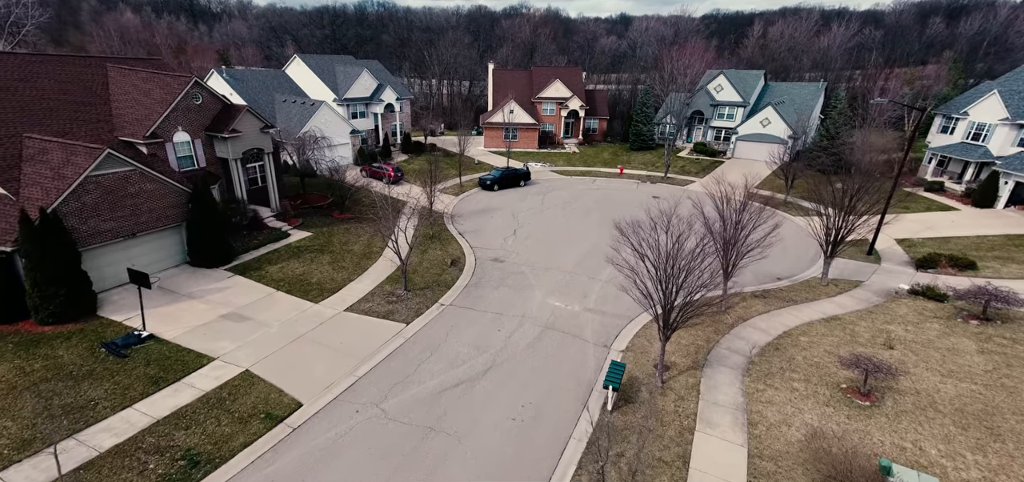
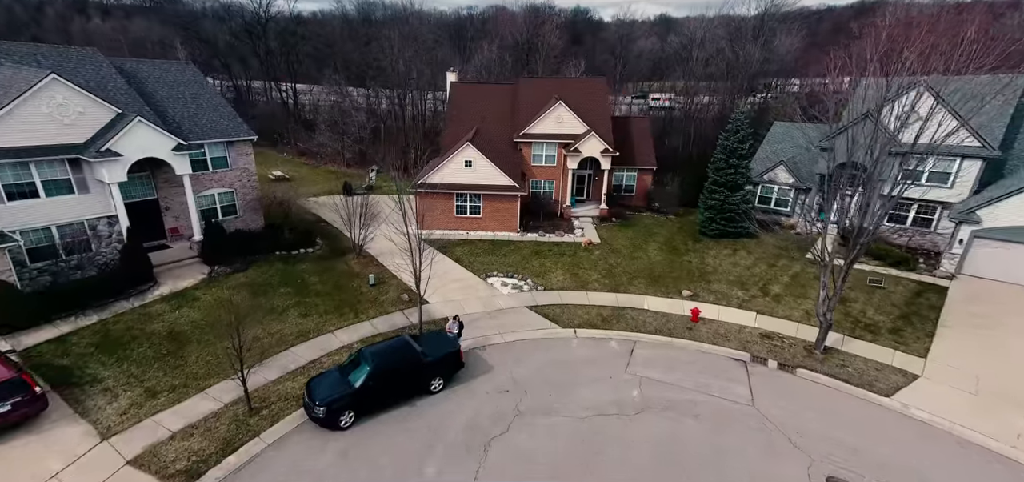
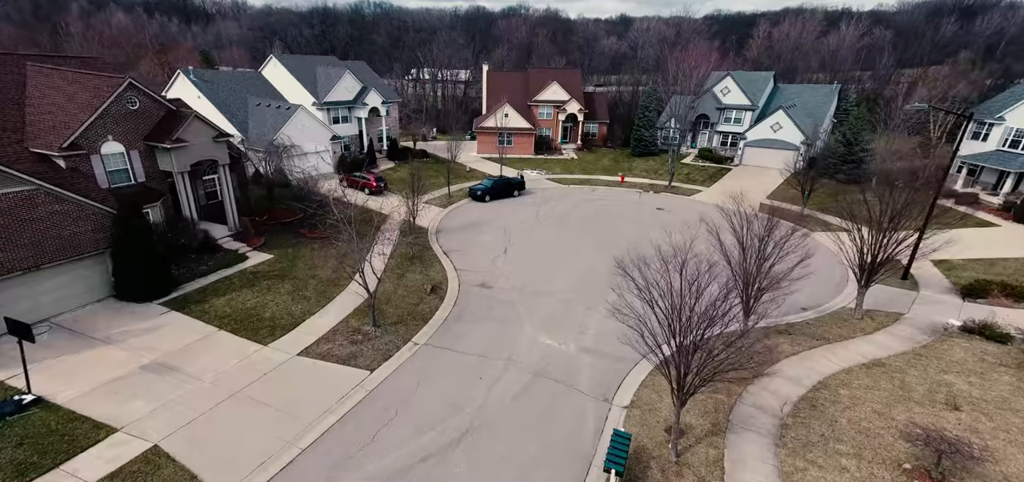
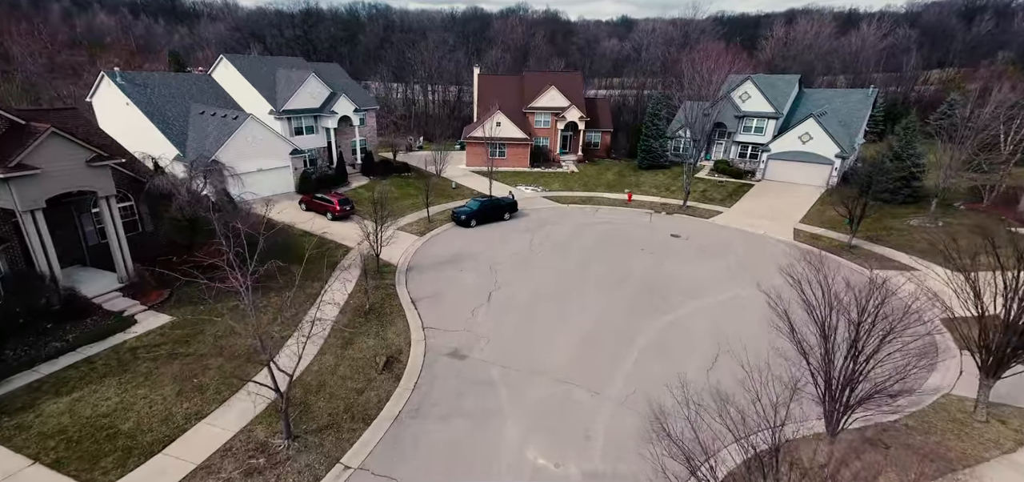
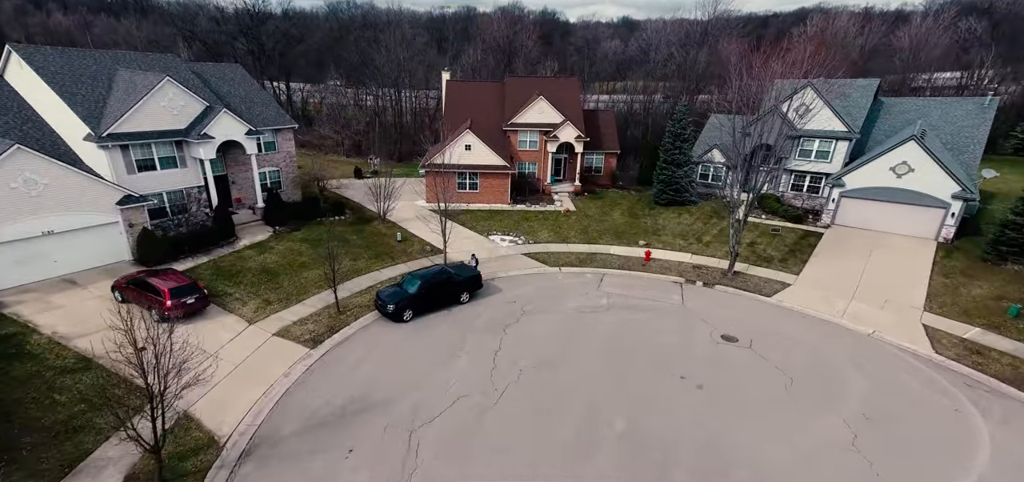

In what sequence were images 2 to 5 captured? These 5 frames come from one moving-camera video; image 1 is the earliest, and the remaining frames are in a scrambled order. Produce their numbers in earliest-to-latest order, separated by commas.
3, 4, 5, 2
